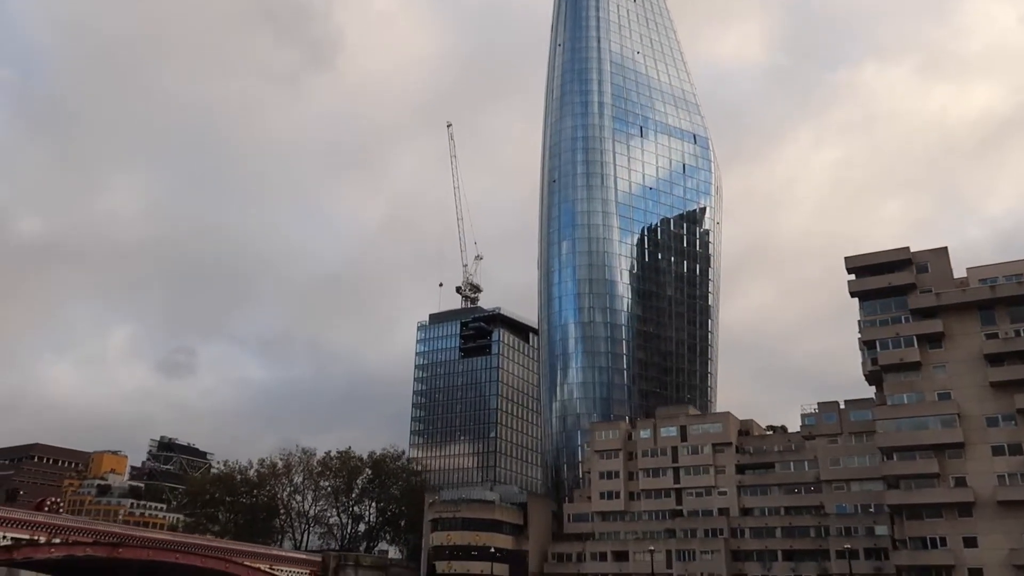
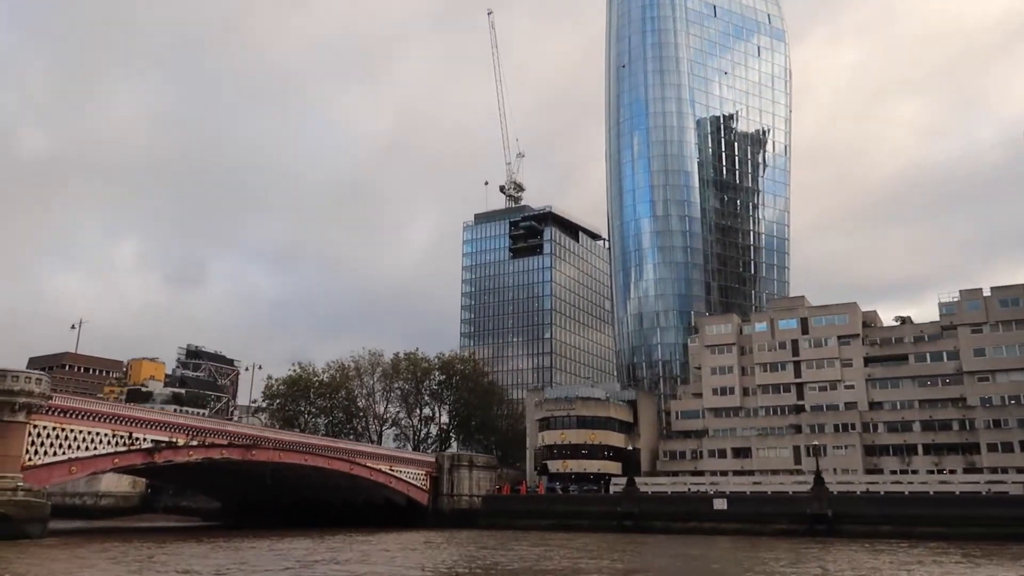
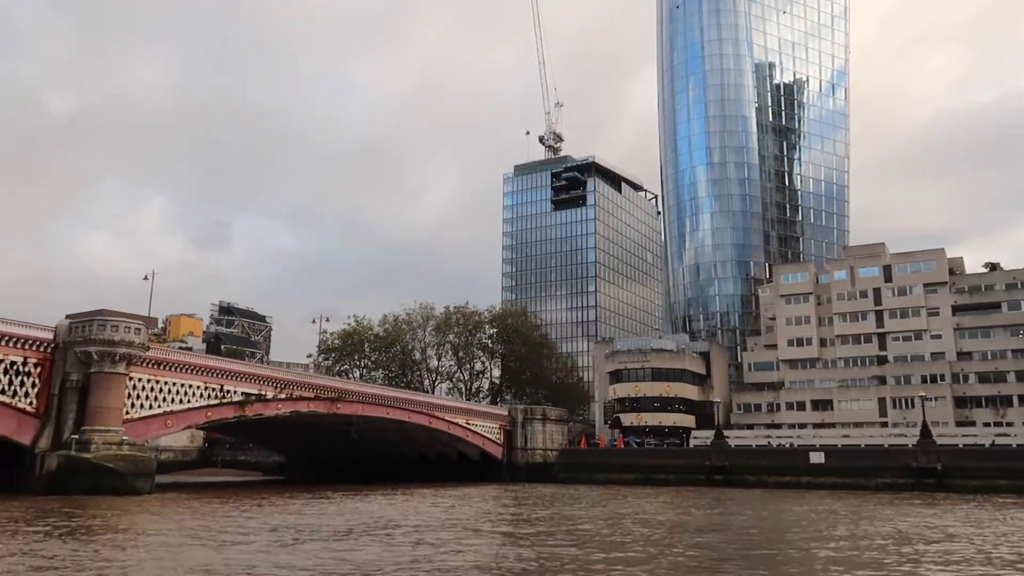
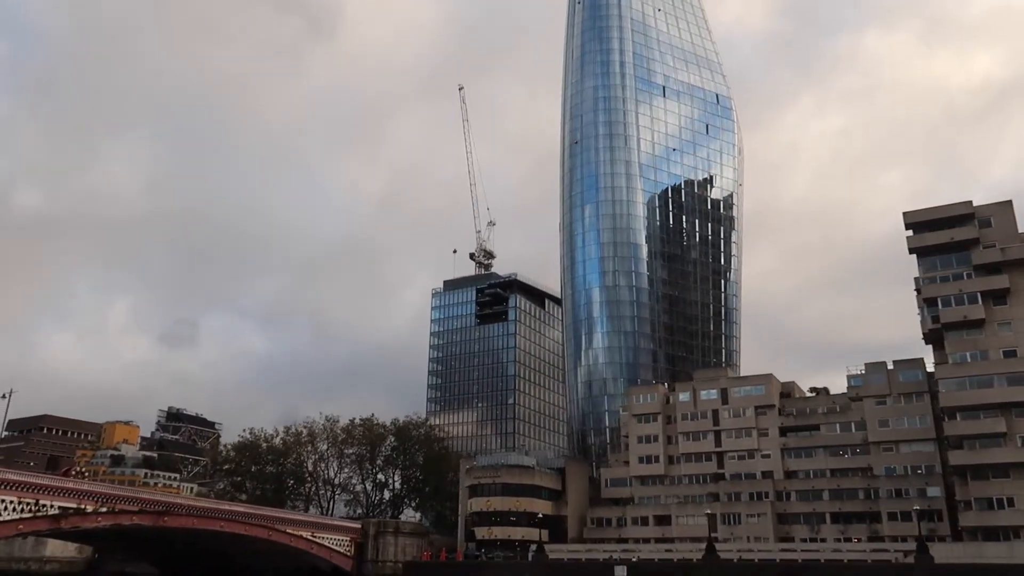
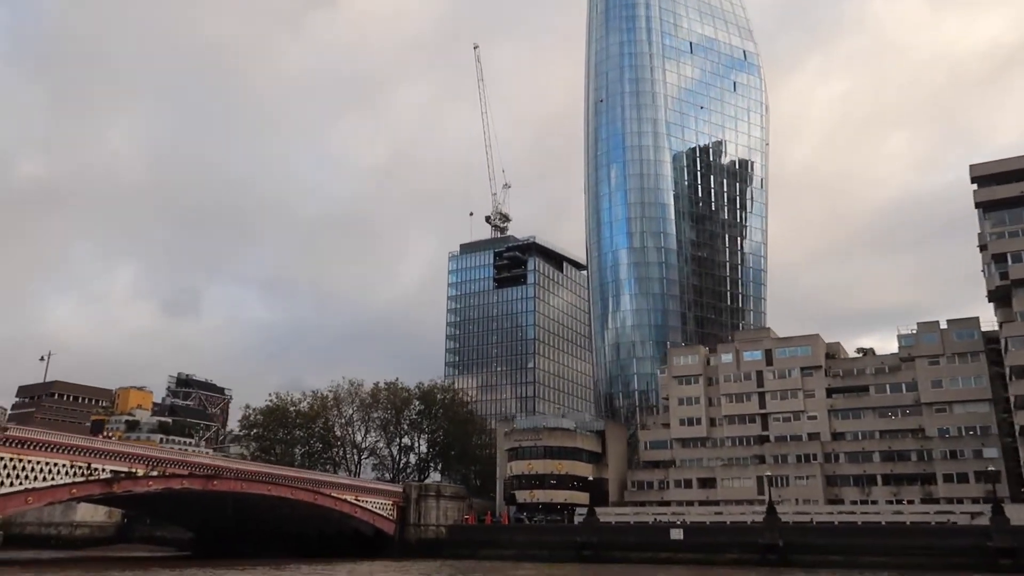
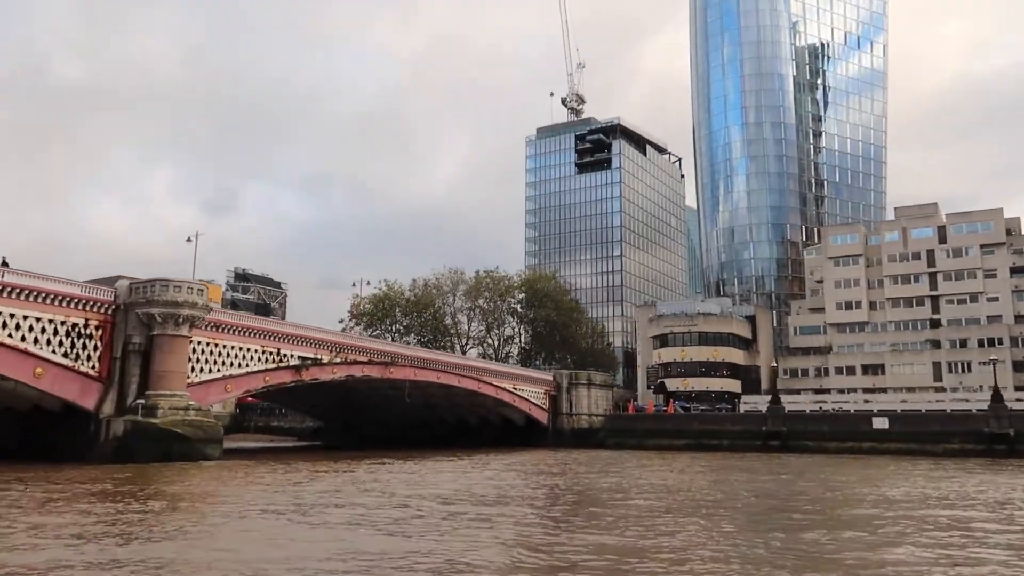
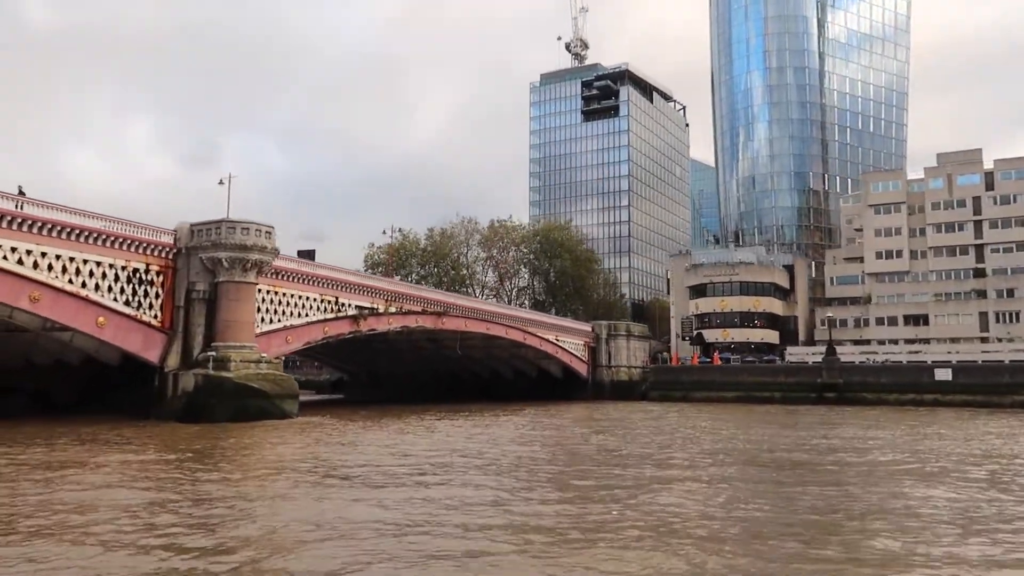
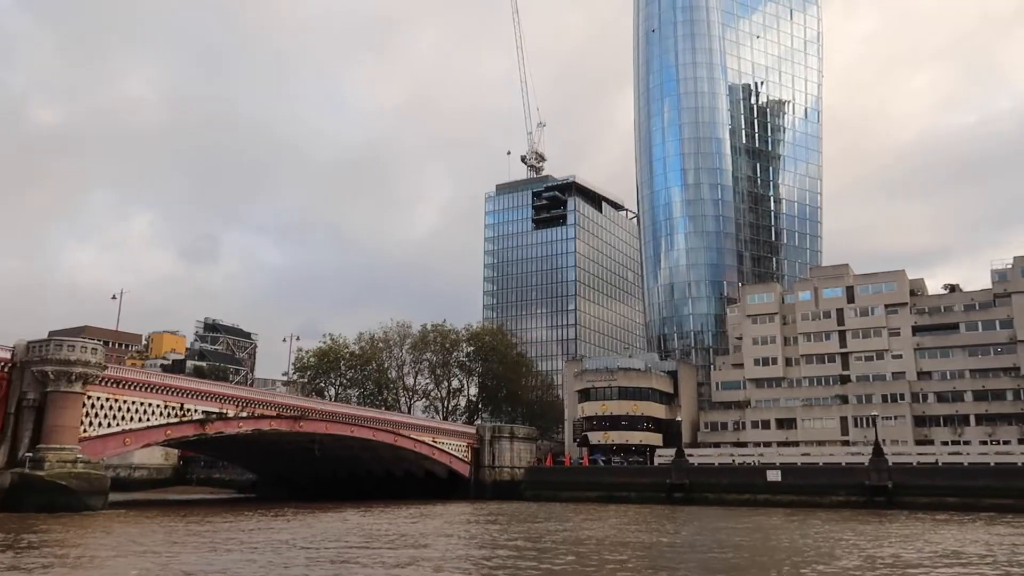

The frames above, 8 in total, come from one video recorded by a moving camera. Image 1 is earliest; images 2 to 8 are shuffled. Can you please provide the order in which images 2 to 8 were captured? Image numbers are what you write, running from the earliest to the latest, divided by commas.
4, 5, 2, 8, 3, 6, 7
